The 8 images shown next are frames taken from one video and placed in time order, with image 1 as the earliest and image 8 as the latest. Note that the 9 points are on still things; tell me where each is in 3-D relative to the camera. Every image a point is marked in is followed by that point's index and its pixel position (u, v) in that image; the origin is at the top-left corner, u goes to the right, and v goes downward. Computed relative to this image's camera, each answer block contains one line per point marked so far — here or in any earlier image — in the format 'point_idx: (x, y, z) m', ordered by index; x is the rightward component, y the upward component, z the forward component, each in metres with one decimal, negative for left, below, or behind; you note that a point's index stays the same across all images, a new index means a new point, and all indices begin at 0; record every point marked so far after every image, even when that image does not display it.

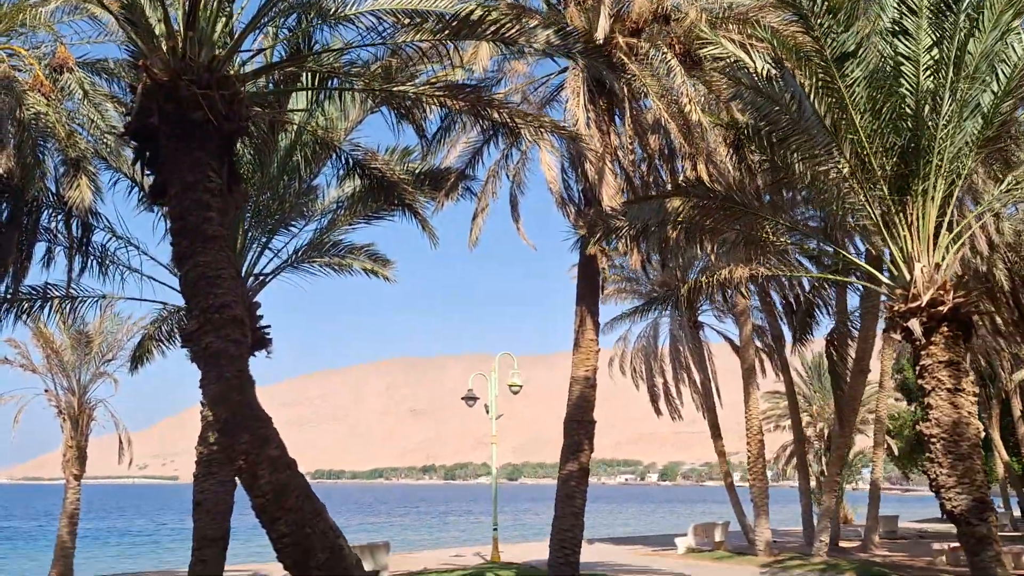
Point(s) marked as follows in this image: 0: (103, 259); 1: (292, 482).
0: (-5.7, +0.4, +12.3) m
1: (-1.8, -1.6, +7.0) m
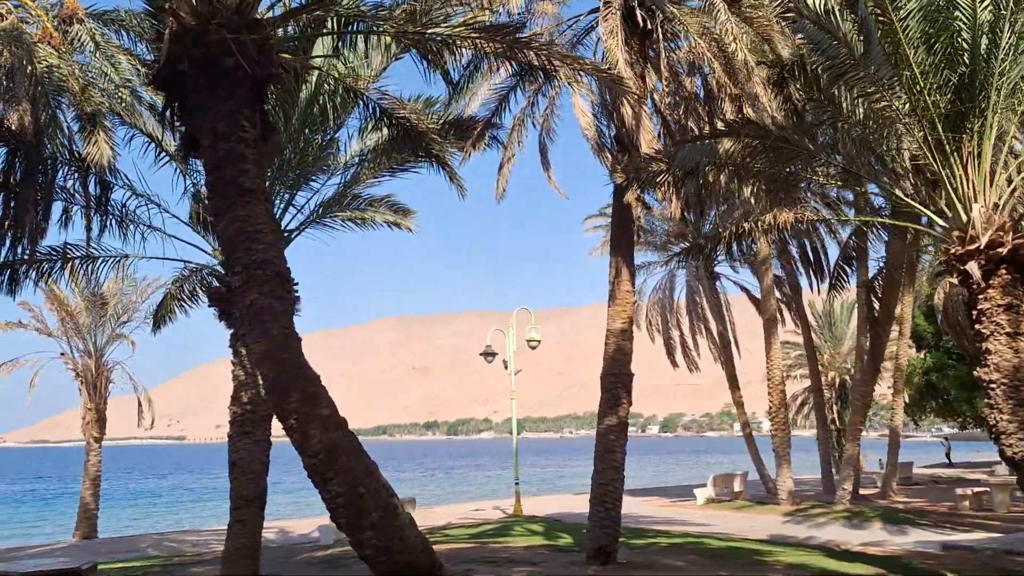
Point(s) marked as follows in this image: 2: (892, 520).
0: (-5.3, +1.0, +12.0) m
1: (-1.3, -1.2, +6.8) m
2: (+7.6, -4.7, +17.5) m
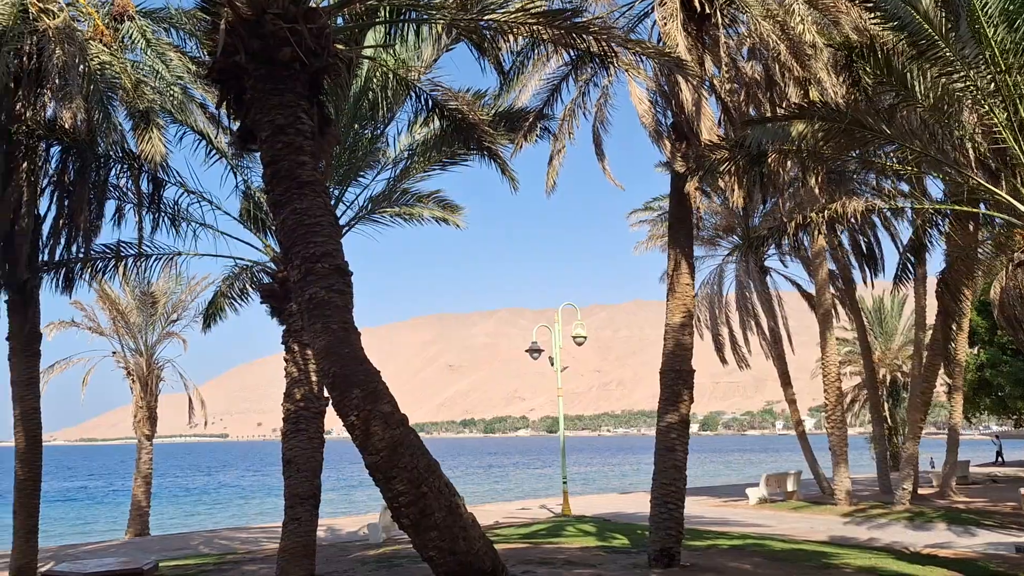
0: (-4.6, +1.0, +11.9) m
1: (-0.8, -1.2, +6.6) m
2: (+8.6, -4.5, +16.9) m
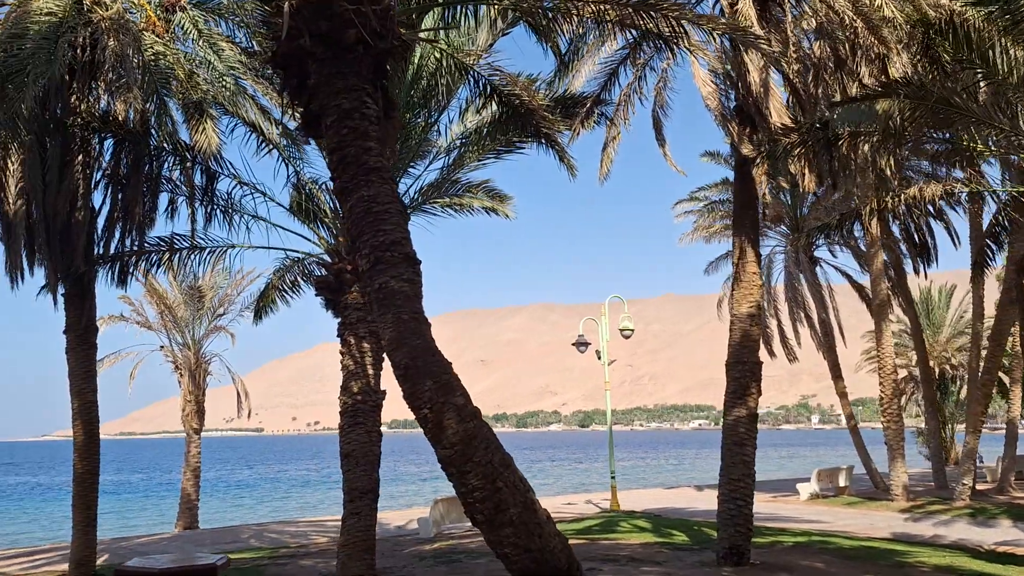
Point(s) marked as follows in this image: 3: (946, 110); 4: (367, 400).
0: (-3.8, +1.1, +11.8) m
1: (-0.2, -1.1, +6.4) m
2: (+9.6, -4.3, +16.3) m
3: (+4.5, +1.8, +9.0) m
4: (-1.7, -1.3, +10.4) m
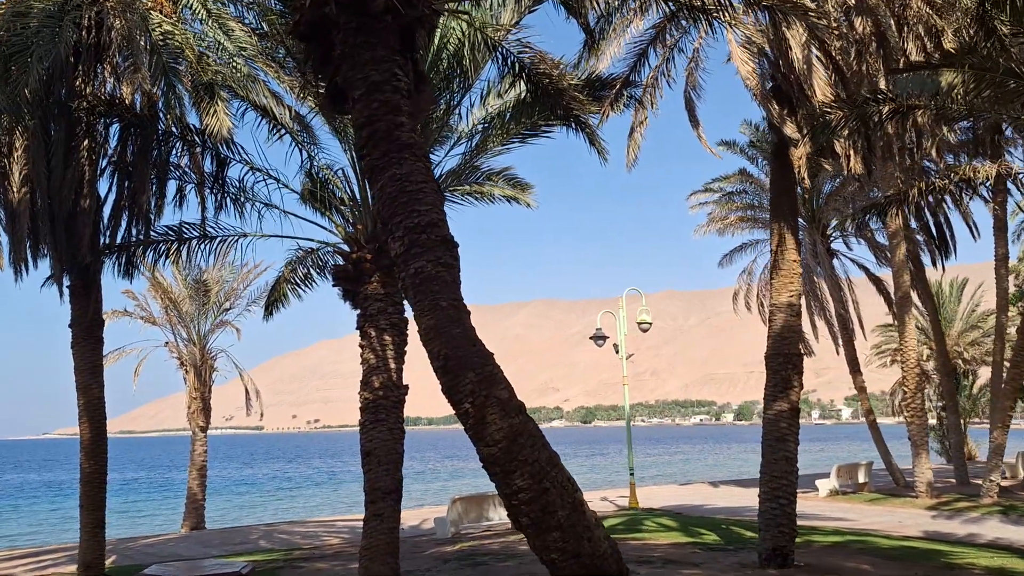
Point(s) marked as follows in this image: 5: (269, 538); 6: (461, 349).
0: (-3.5, +1.2, +11.3) m
1: (+0.1, -1.0, +5.9) m
2: (+9.9, -4.1, +15.9) m
3: (+4.8, +2.0, +8.5) m
4: (-1.4, -1.2, +9.9) m
5: (-4.6, -4.7, +16.5) m
6: (-0.4, -0.4, +5.9) m
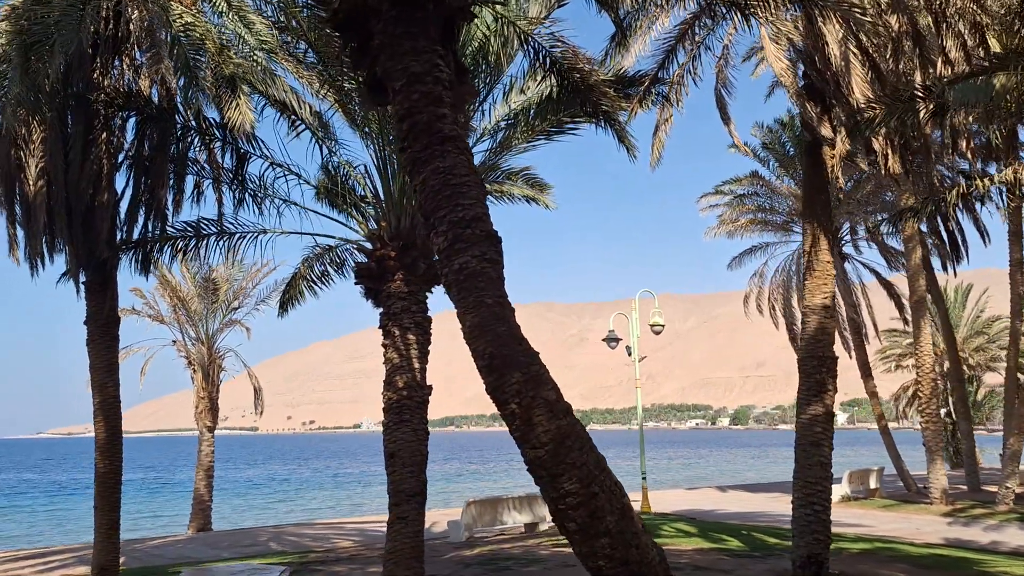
0: (-3.2, +1.2, +11.1) m
1: (+0.4, -0.9, +5.7) m
2: (+10.2, -4.2, +15.7) m
3: (+5.1, +2.0, +8.4) m
4: (-1.1, -1.2, +9.7) m
5: (-4.4, -4.7, +16.3) m
6: (0.0, -0.4, +5.7) m
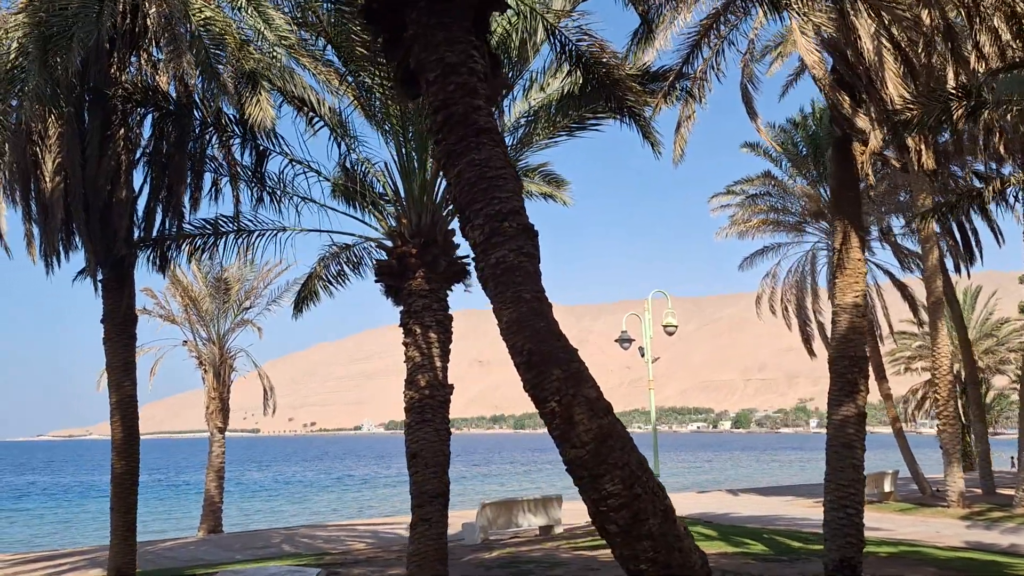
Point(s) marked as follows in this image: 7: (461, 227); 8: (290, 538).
0: (-2.9, +1.3, +11.0) m
1: (+0.7, -0.9, +5.6) m
2: (+10.4, -4.2, +15.5) m
3: (+5.4, +2.0, +8.2) m
4: (-0.8, -1.2, +9.5) m
5: (-4.1, -4.7, +16.1) m
6: (+0.2, -0.4, +5.6) m
7: (-0.3, +0.4, +6.0) m
8: (-4.3, -4.8, +16.7) m
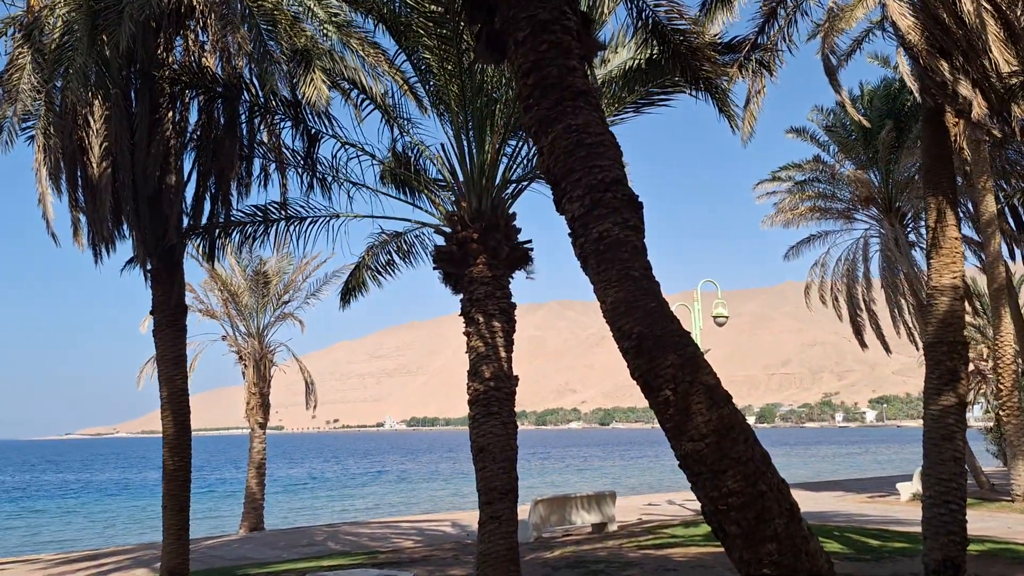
0: (-2.2, +1.4, +10.5) m
1: (+1.3, -0.8, +5.0) m
2: (+11.3, -4.0, +14.8) m
3: (+6.1, +2.2, +7.5) m
4: (-0.1, -1.0, +9.0) m
5: (-3.2, -4.6, +15.7) m
6: (+0.8, -0.2, +5.1) m
7: (+0.3, +0.6, +5.5) m
8: (-3.3, -4.6, +16.3) m
